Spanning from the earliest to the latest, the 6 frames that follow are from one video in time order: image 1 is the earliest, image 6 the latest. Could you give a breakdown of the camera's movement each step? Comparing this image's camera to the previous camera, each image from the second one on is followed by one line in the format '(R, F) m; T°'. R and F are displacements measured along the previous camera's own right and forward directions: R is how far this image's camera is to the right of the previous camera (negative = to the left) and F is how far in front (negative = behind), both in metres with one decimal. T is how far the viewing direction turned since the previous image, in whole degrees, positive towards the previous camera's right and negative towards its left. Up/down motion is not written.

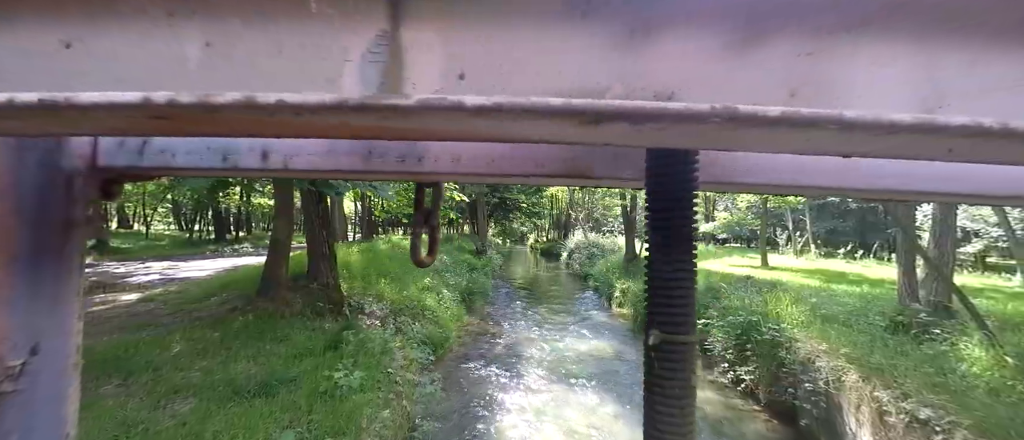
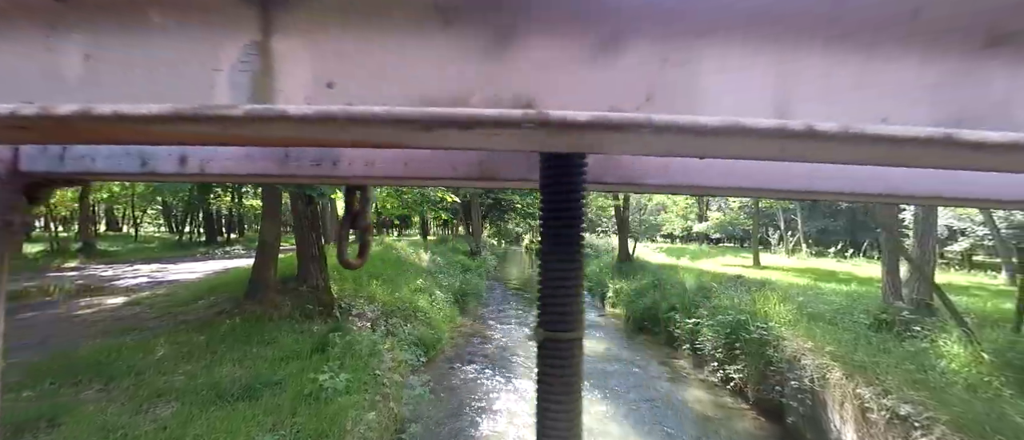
(+0.1, 0.0) m; +1°
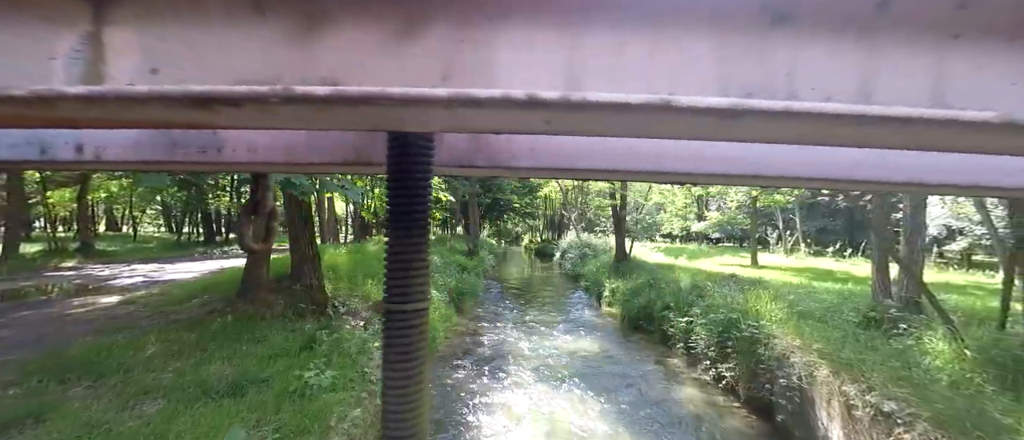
(+0.1, 0.0) m; 0°
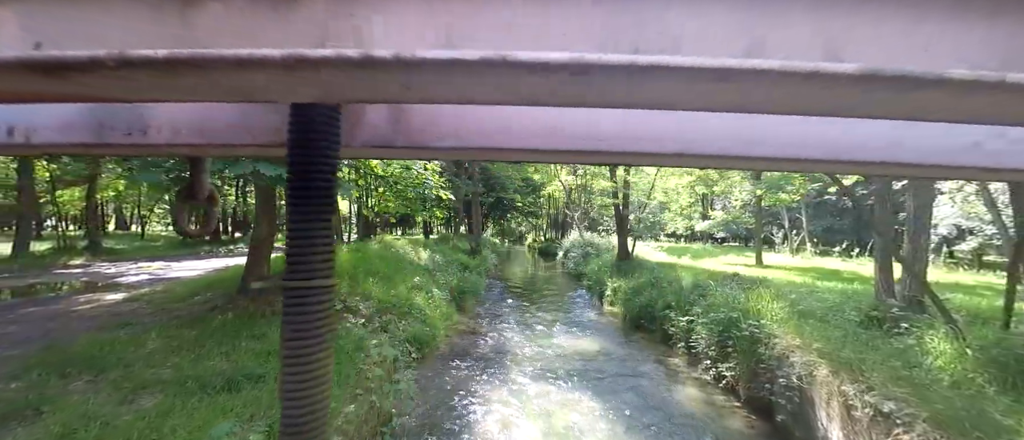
(+0.1, 0.0) m; -1°
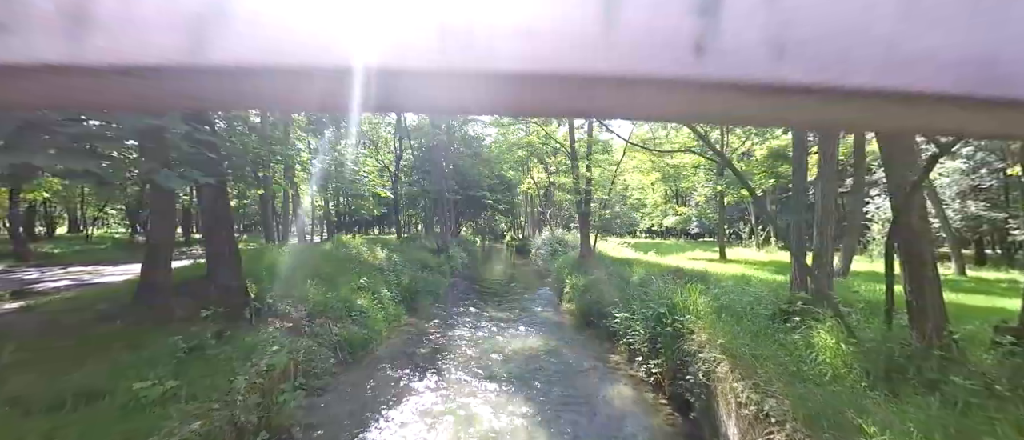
(+1.0, +0.2) m; +3°
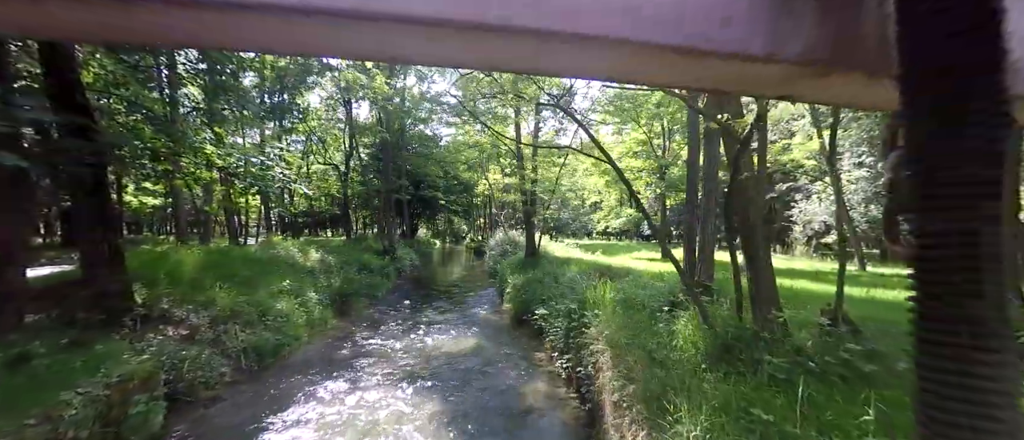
(+0.9, 0.0) m; +6°
